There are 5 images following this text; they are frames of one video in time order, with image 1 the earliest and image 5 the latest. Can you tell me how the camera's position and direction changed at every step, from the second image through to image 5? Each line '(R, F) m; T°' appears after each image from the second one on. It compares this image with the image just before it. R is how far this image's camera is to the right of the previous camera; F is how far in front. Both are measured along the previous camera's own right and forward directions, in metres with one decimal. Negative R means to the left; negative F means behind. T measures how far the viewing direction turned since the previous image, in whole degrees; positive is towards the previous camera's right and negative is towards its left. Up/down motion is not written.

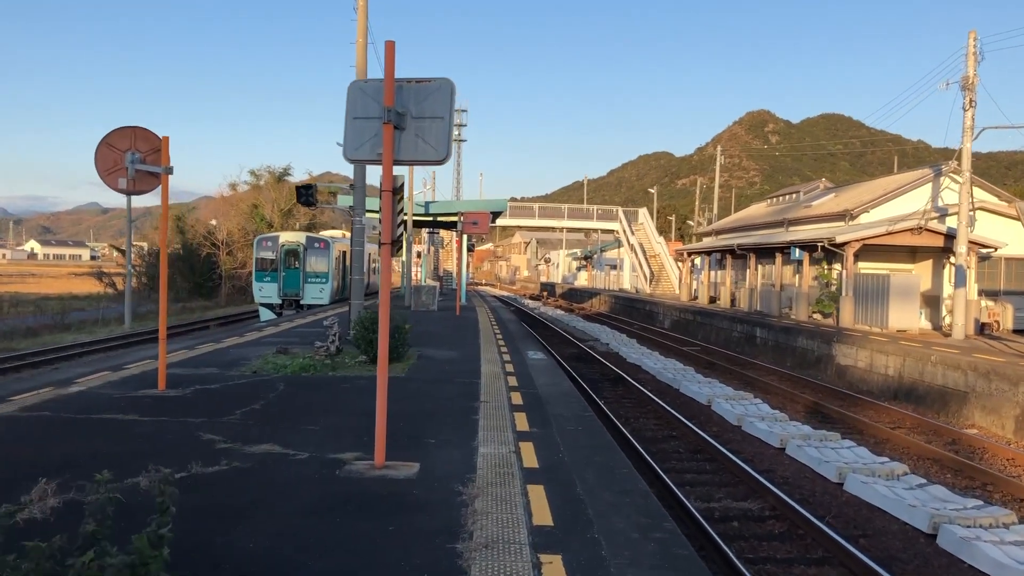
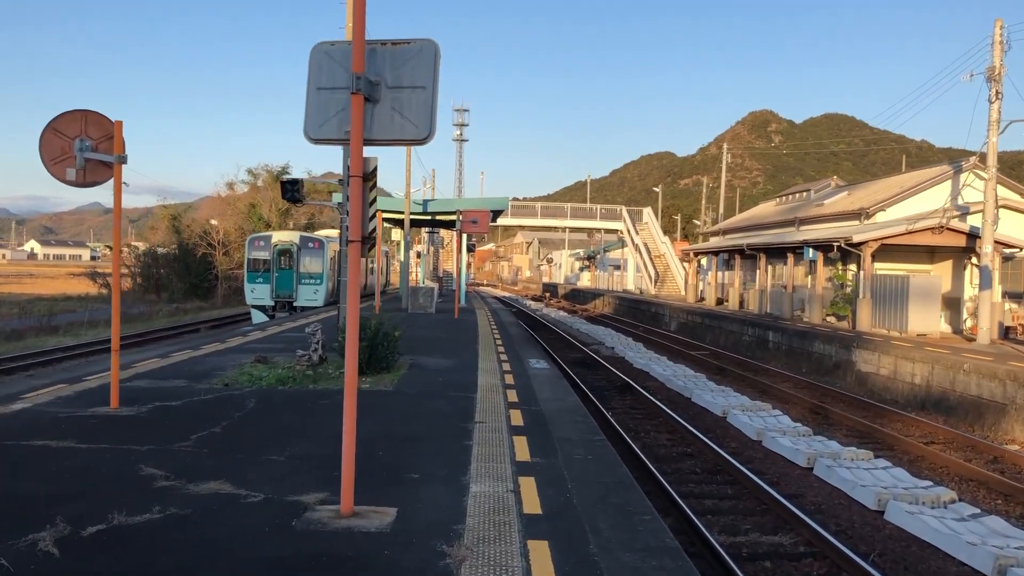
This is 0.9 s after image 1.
(0.0, +0.9) m; 0°
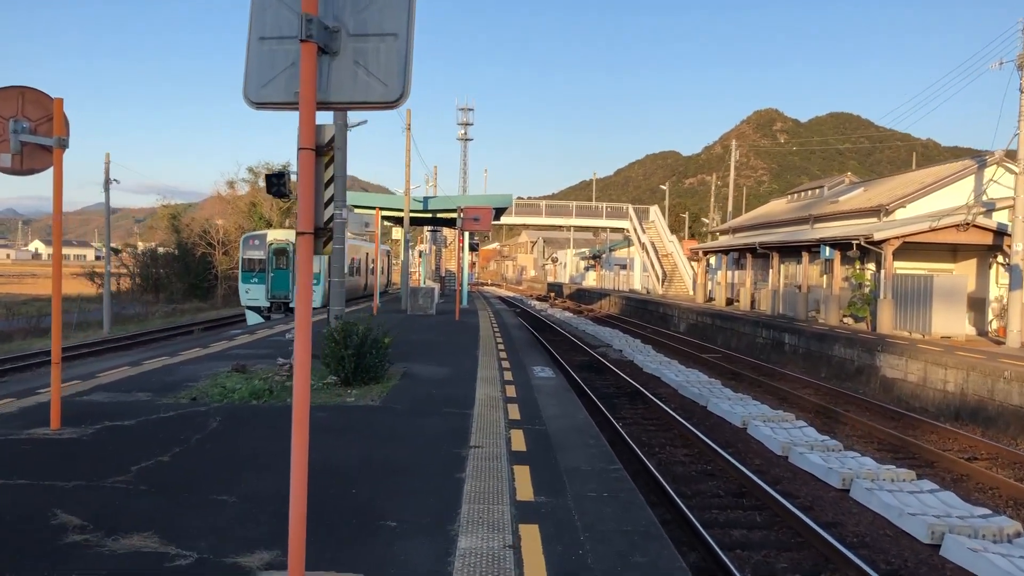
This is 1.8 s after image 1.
(0.0, +0.9) m; 0°
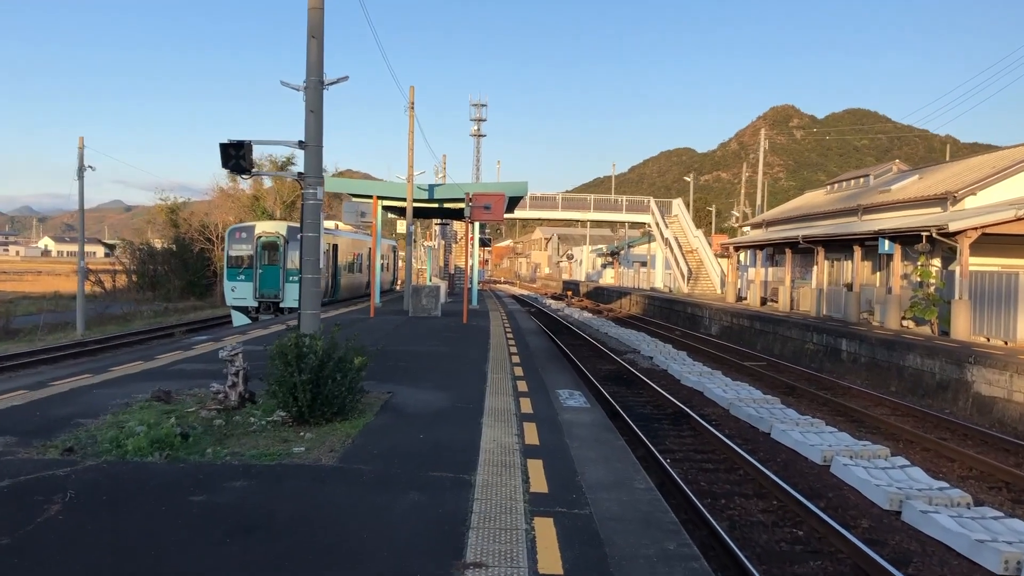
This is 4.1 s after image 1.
(-0.1, +2.5) m; -1°
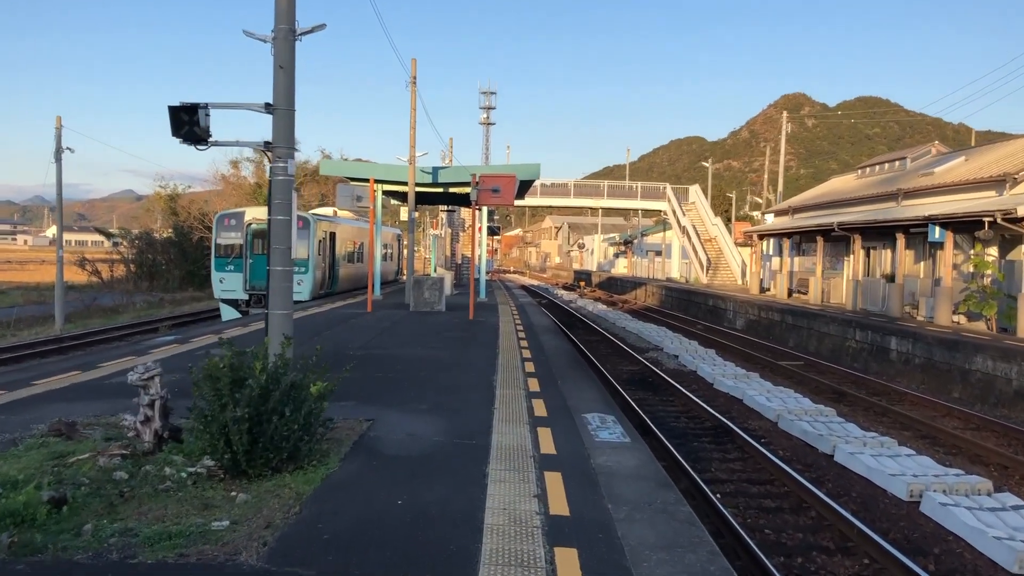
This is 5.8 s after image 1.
(-0.1, +1.7) m; -1°
